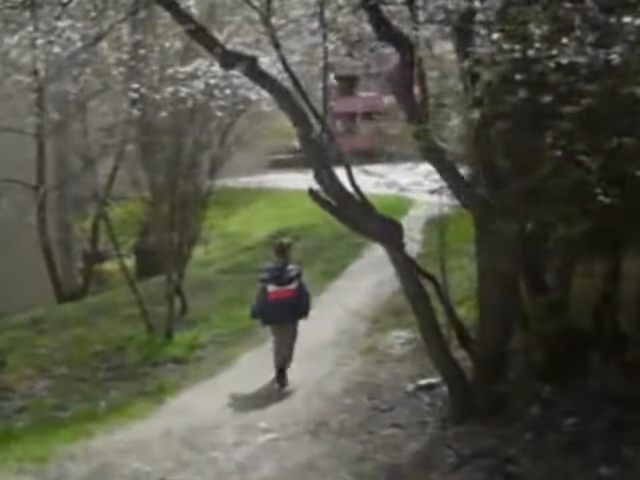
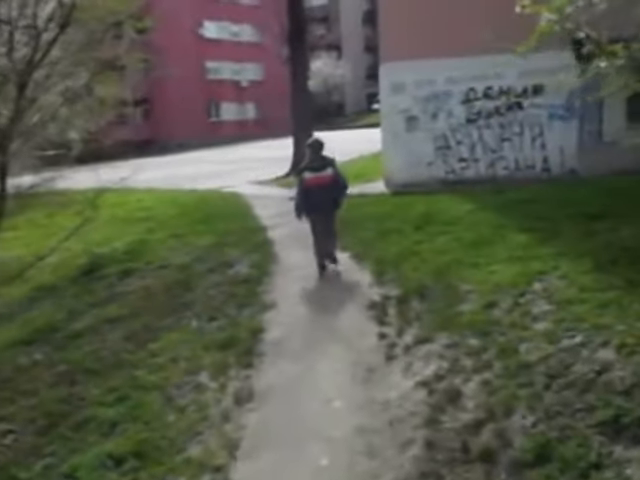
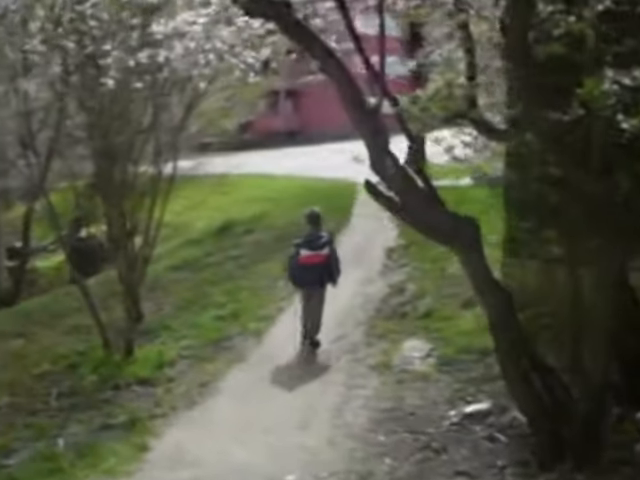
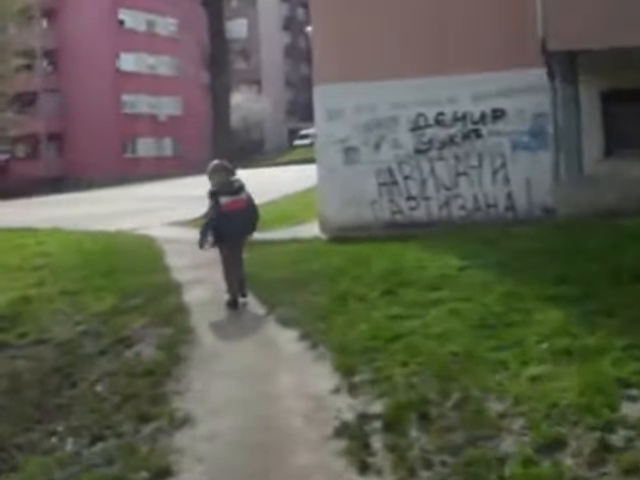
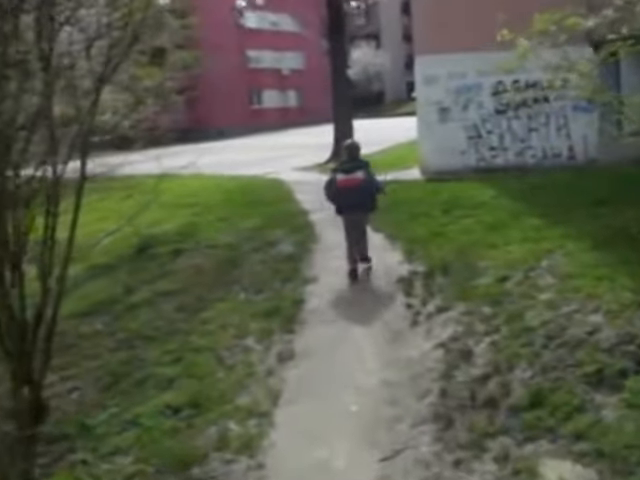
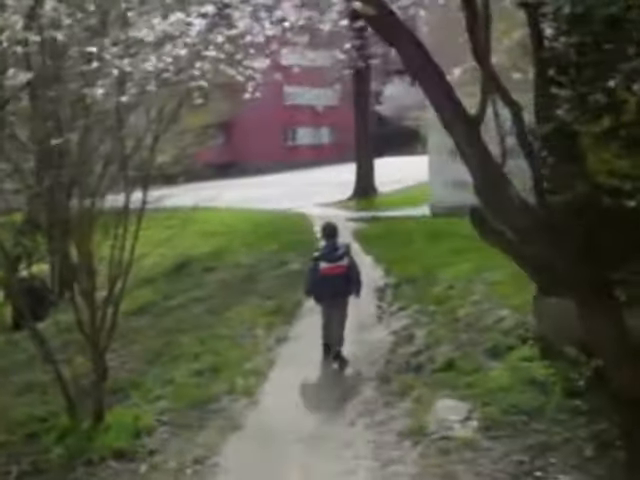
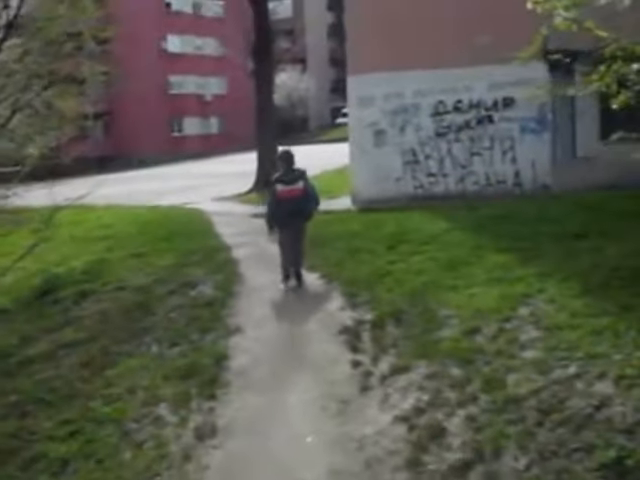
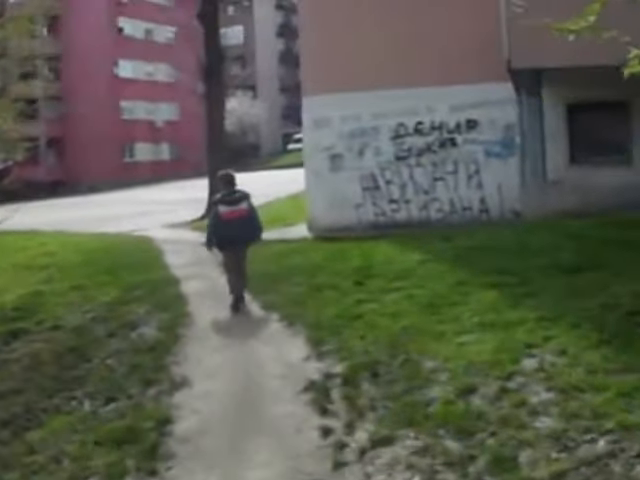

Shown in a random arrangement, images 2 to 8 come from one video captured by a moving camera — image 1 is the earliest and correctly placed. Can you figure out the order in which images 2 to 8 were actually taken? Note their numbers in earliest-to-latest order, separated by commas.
3, 6, 5, 2, 7, 8, 4
